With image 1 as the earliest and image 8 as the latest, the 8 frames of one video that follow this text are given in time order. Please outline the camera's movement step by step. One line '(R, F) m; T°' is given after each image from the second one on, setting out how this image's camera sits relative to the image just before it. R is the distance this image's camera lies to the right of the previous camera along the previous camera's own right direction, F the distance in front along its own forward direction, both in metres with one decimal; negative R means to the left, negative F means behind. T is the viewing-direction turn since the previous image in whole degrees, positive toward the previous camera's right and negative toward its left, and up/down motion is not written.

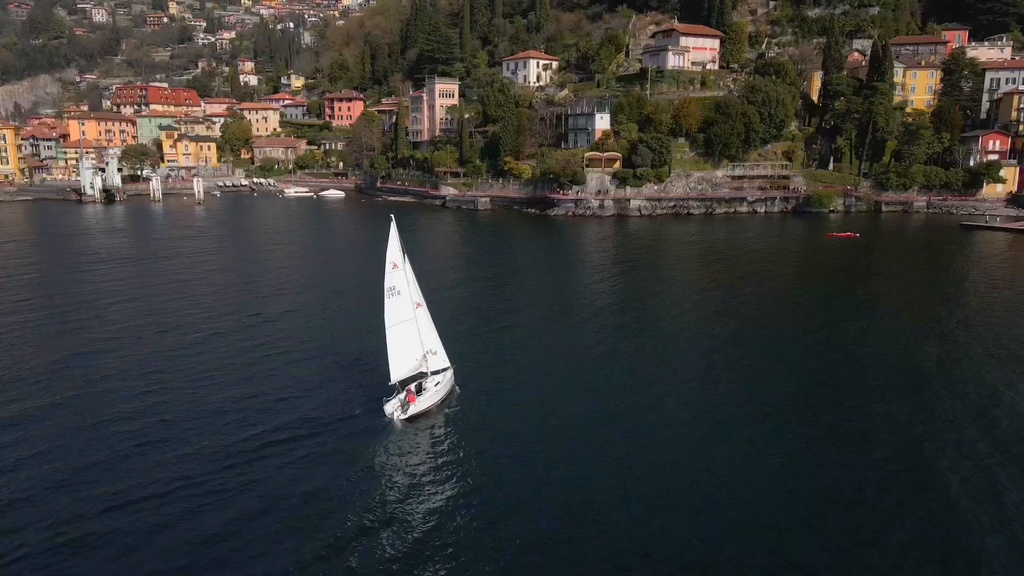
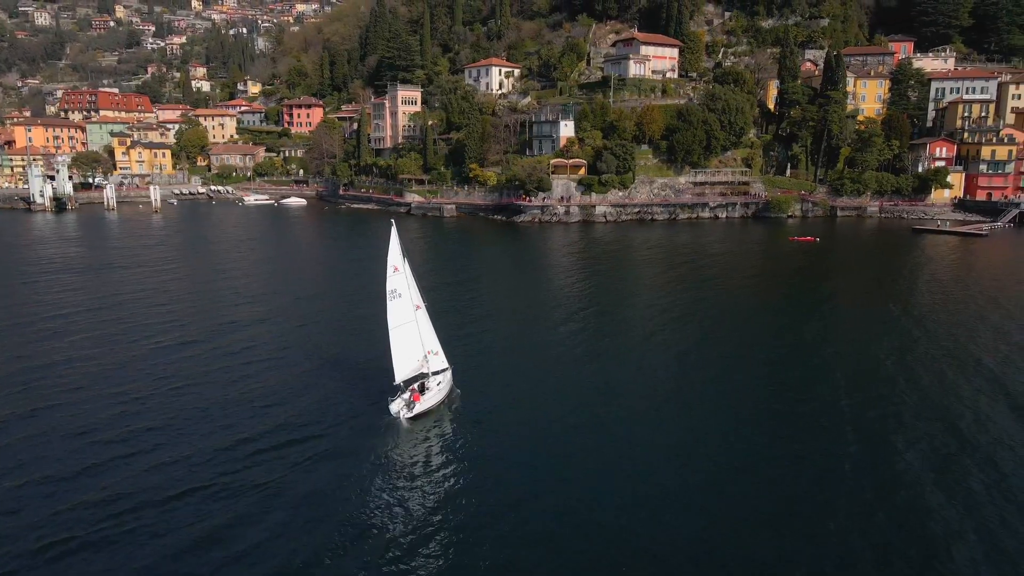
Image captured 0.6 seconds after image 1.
(-0.7, -0.1) m; +3°
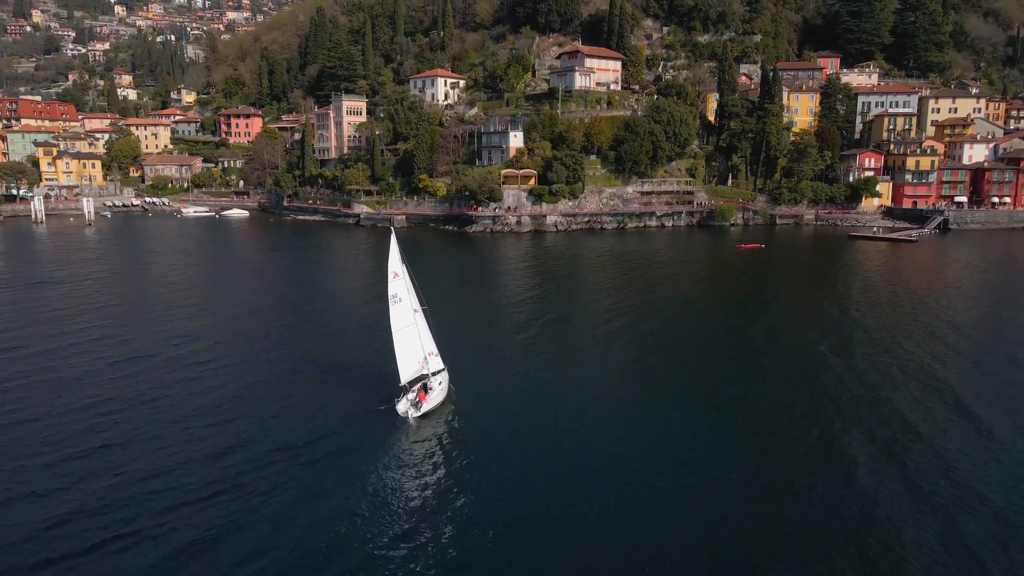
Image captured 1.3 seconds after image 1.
(-1.0, -0.1) m; +5°
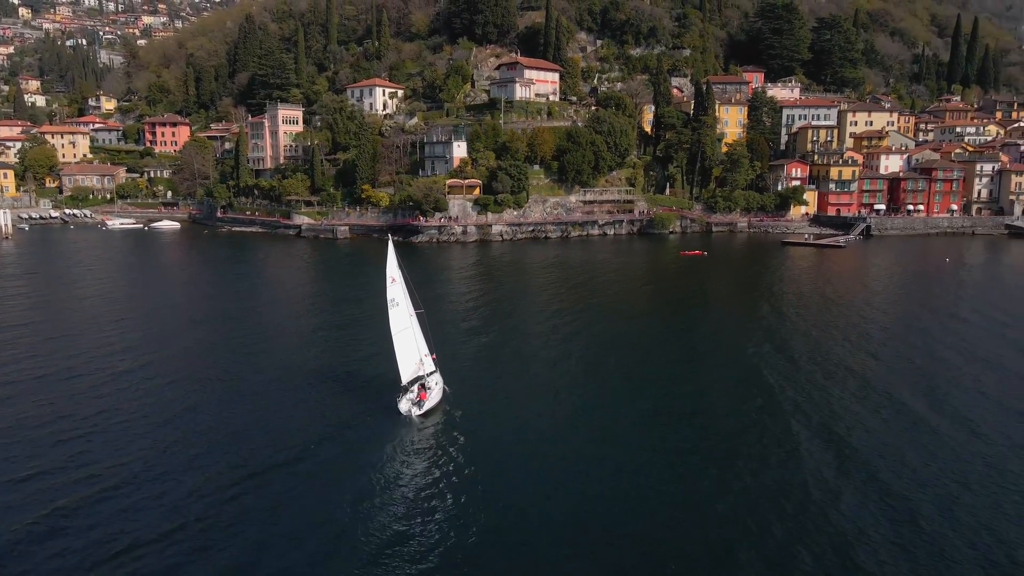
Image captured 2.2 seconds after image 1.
(-1.2, -0.1) m; +6°
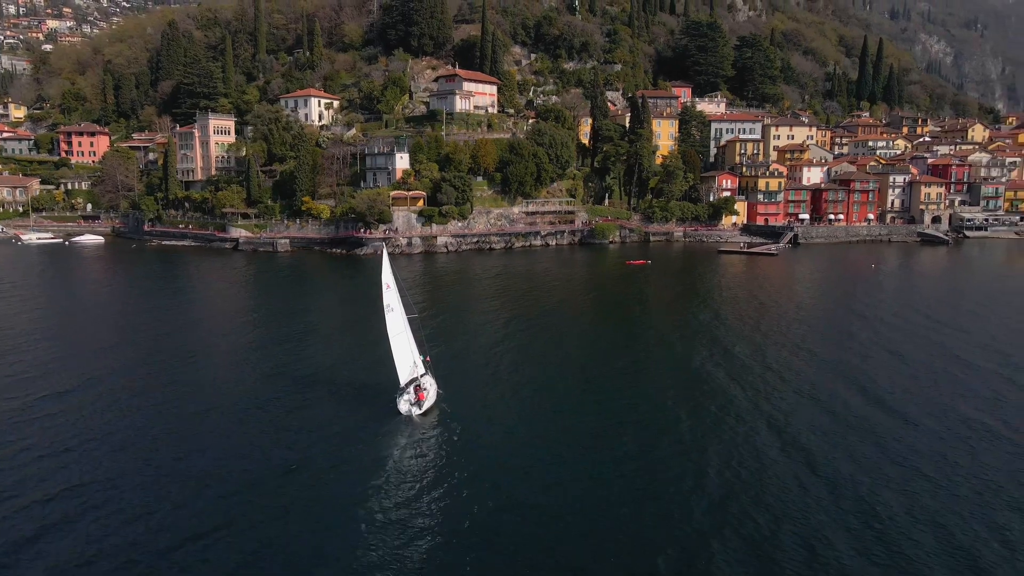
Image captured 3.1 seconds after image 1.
(-1.4, -0.2) m; +6°
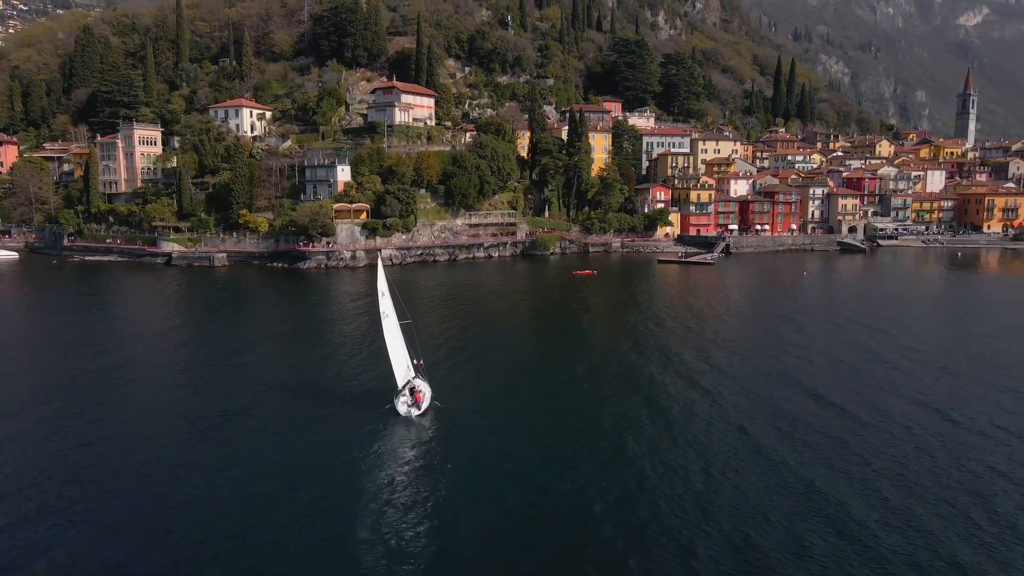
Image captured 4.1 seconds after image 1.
(-1.7, -0.2) m; +6°
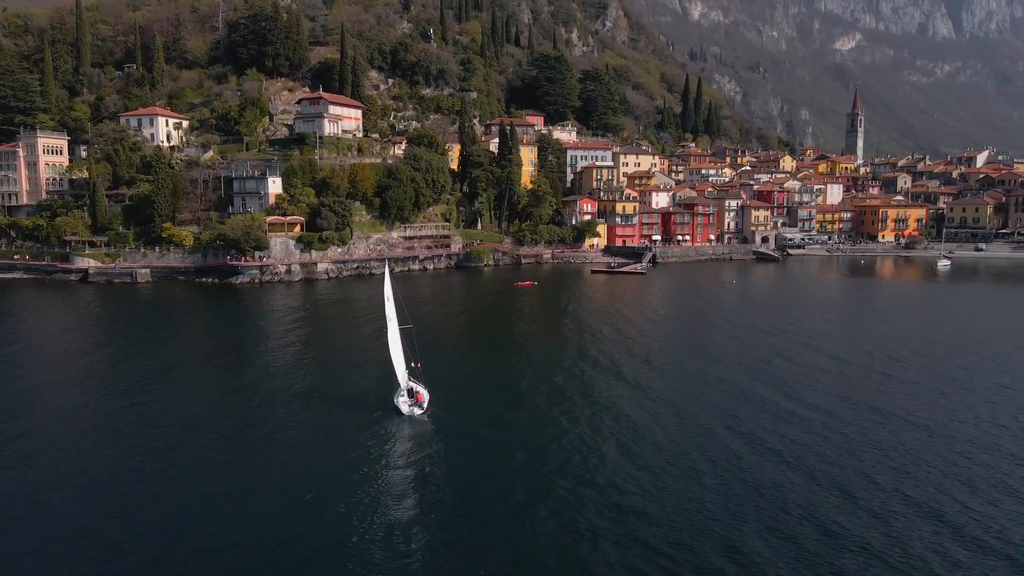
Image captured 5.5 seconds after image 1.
(-2.3, -0.2) m; +7°
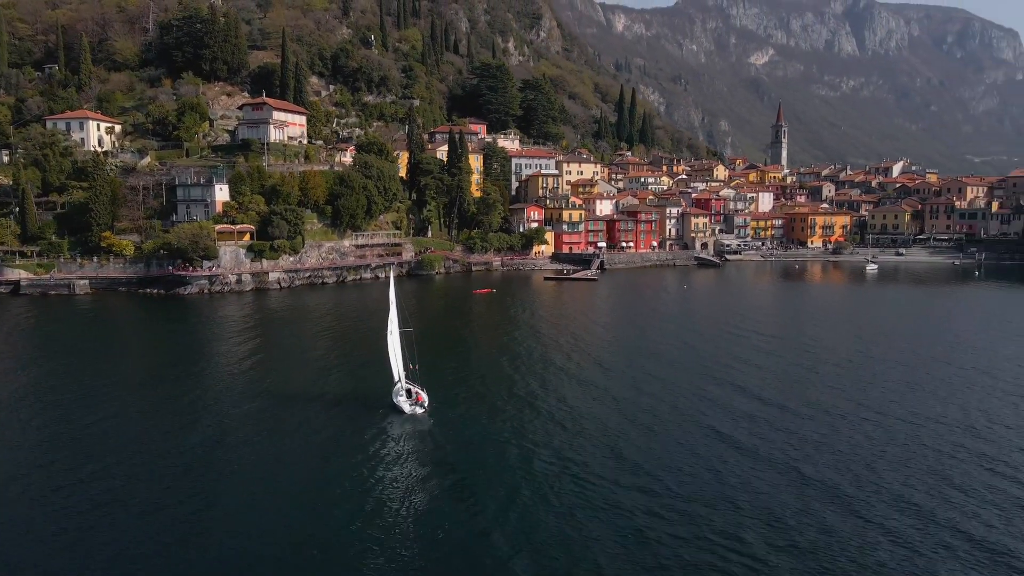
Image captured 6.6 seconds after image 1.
(-2.0, -0.1) m; +6°
